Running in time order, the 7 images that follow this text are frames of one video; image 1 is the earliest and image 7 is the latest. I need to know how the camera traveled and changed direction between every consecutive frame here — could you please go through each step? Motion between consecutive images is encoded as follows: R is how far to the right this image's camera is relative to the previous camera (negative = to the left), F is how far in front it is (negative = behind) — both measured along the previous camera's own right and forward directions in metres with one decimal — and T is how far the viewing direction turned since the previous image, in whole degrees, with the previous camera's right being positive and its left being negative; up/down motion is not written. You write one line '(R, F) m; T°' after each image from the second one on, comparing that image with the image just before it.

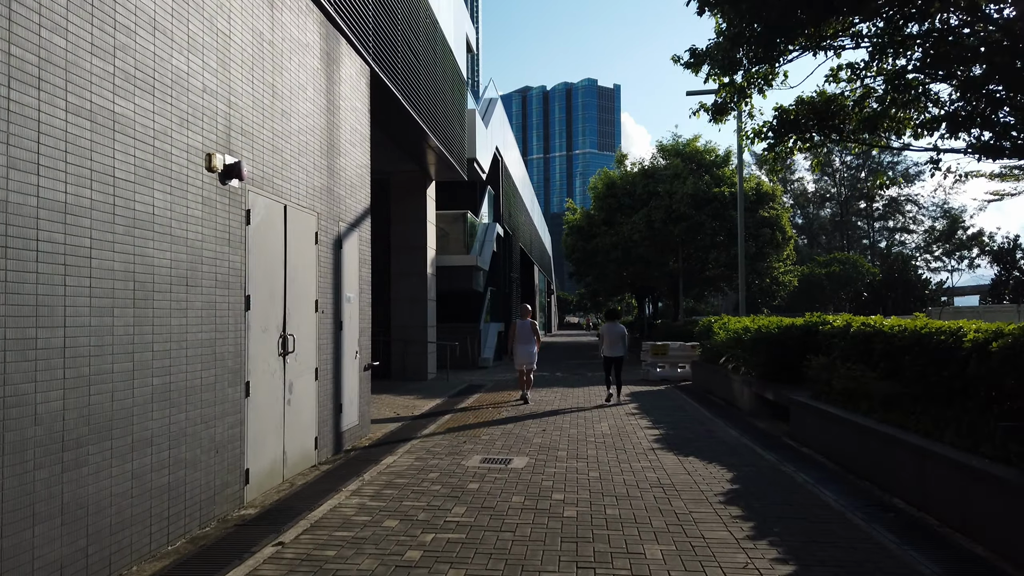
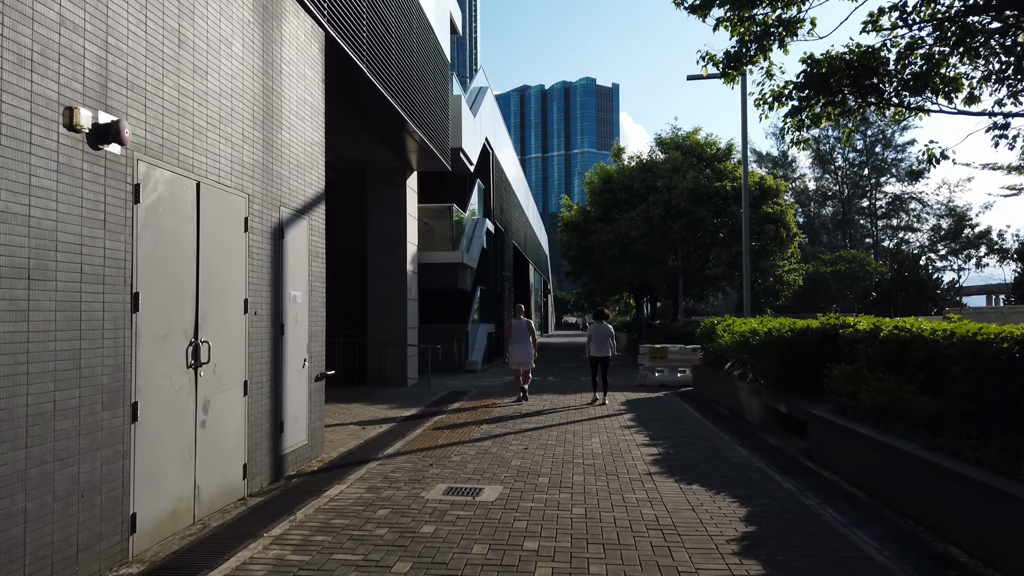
(+0.2, +1.3) m; 0°
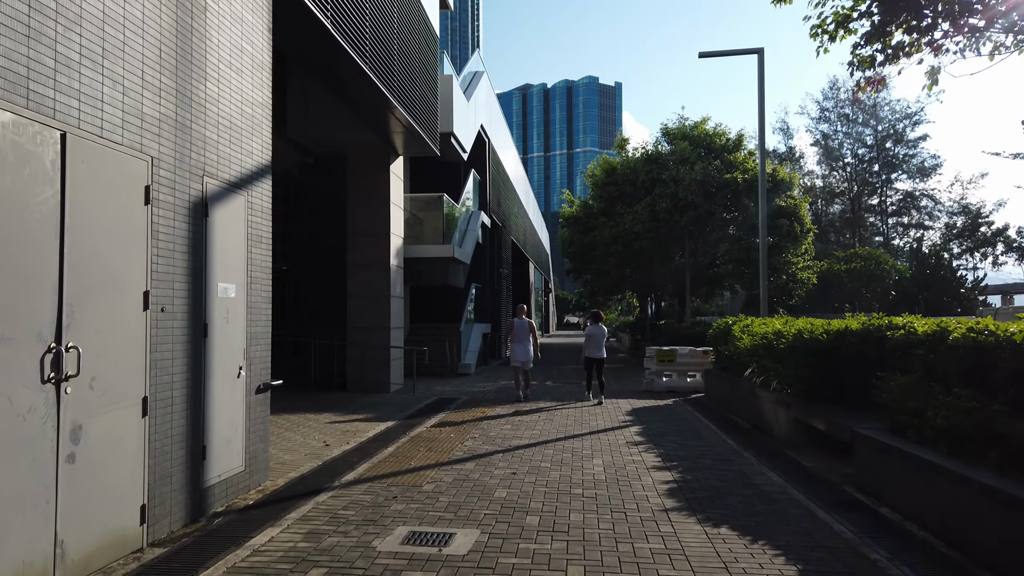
(+0.2, +1.4) m; 0°
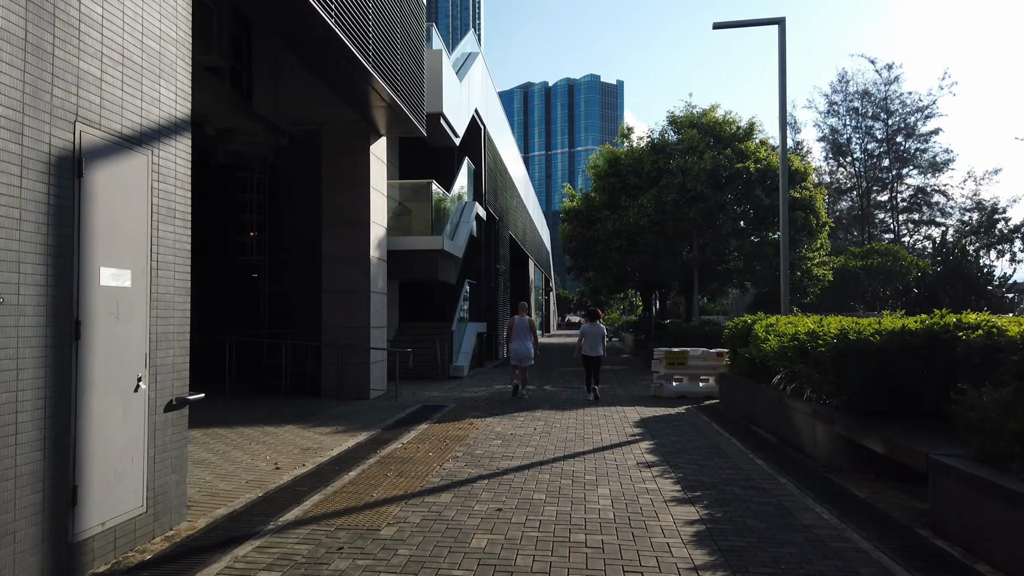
(+0.1, +1.5) m; 0°
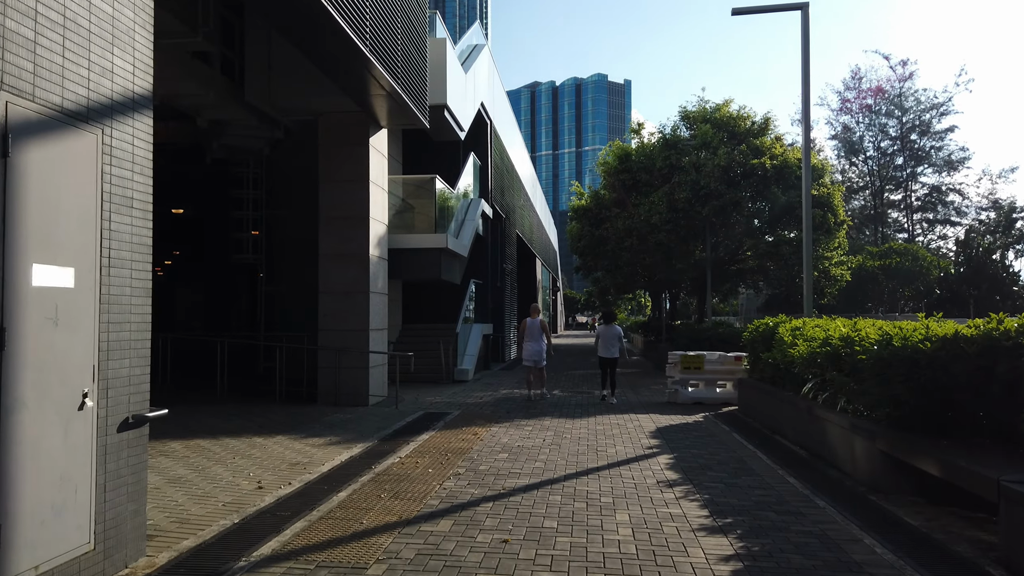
(0.0, +0.7) m; -1°
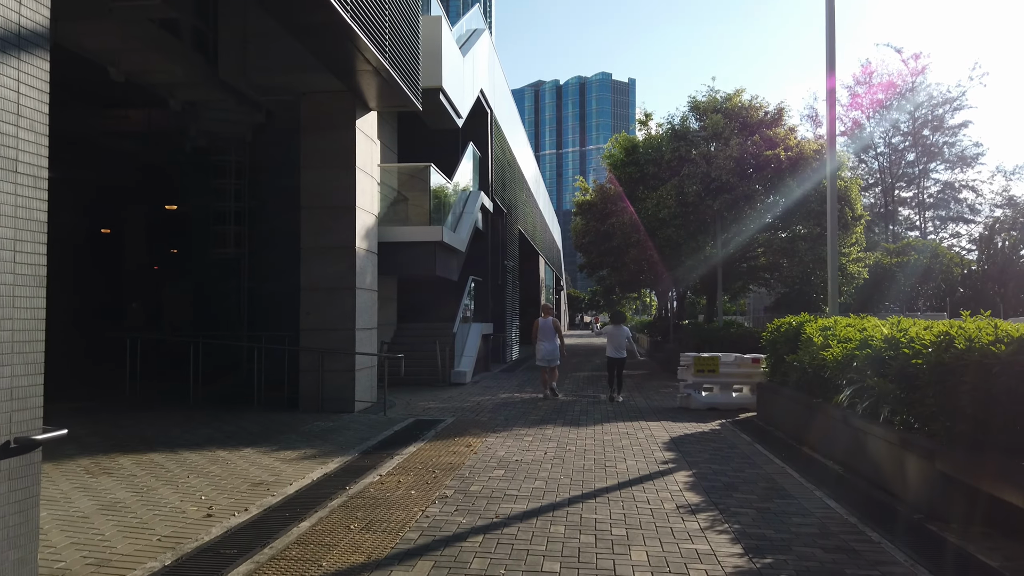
(+0.1, +1.0) m; 0°
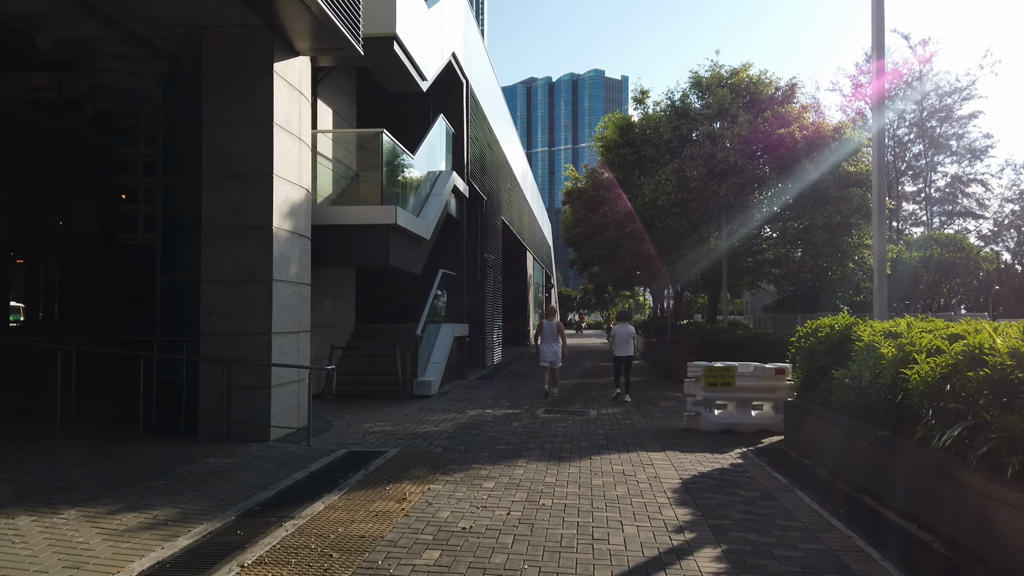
(+0.3, +2.4) m; +1°
